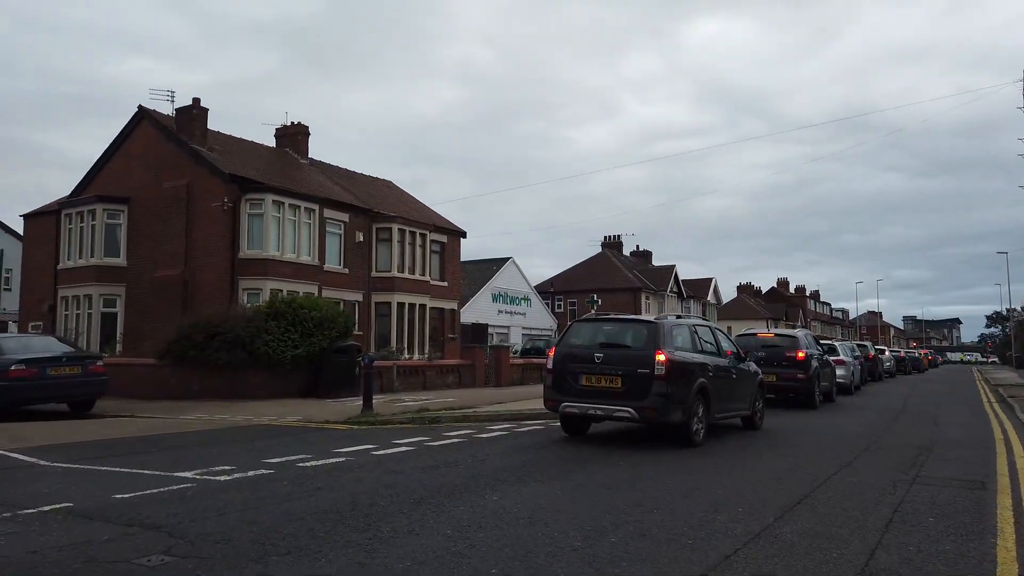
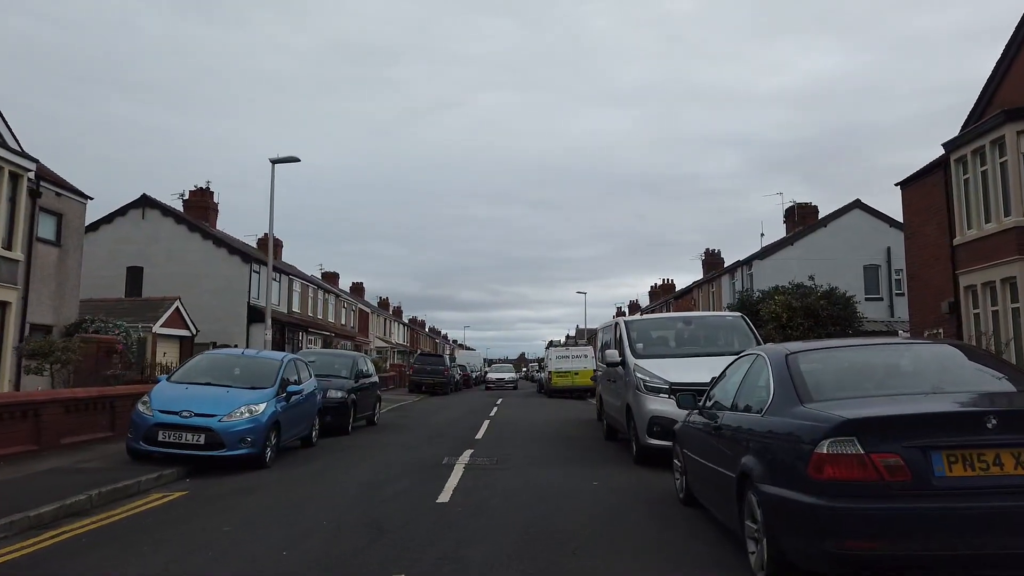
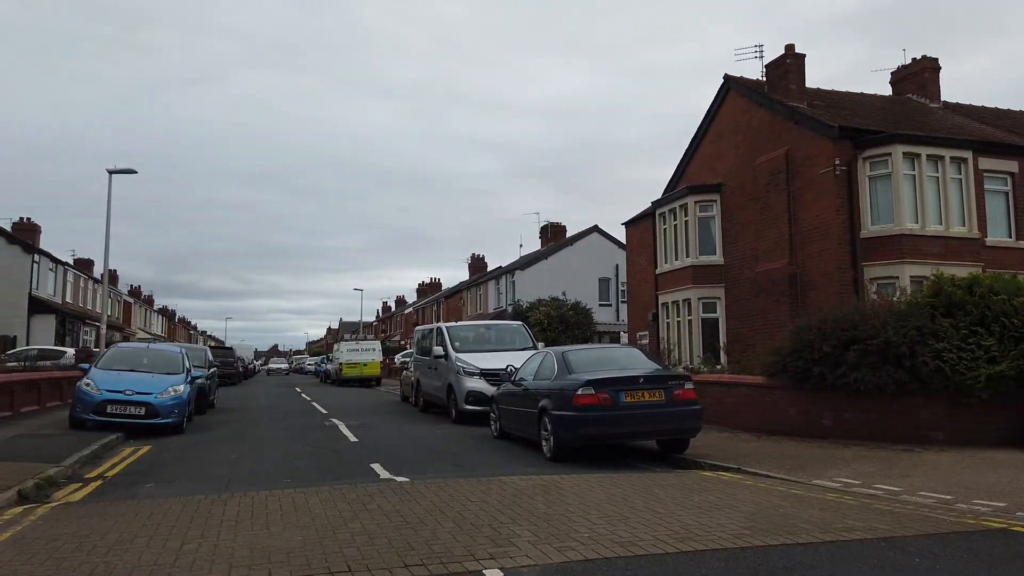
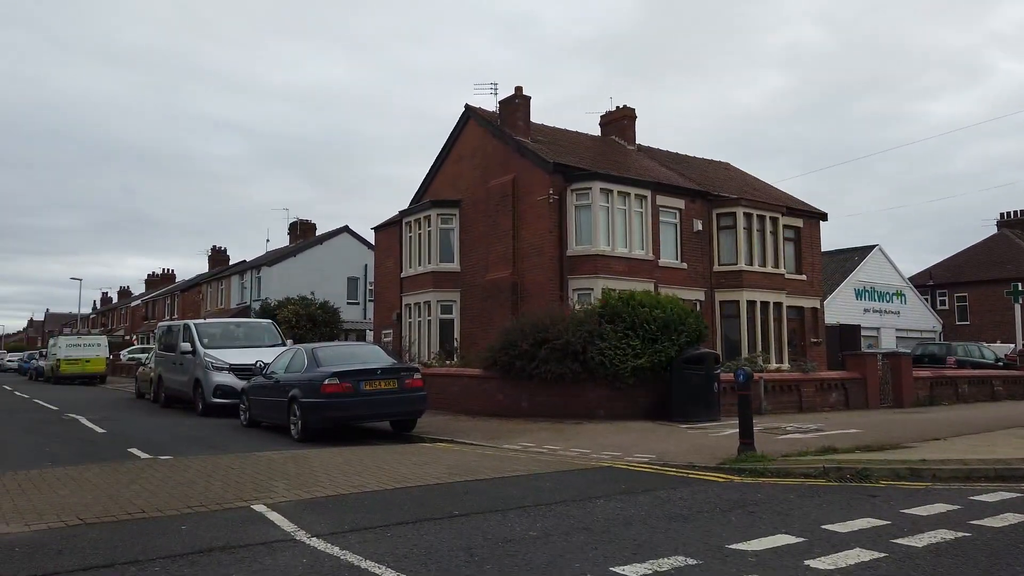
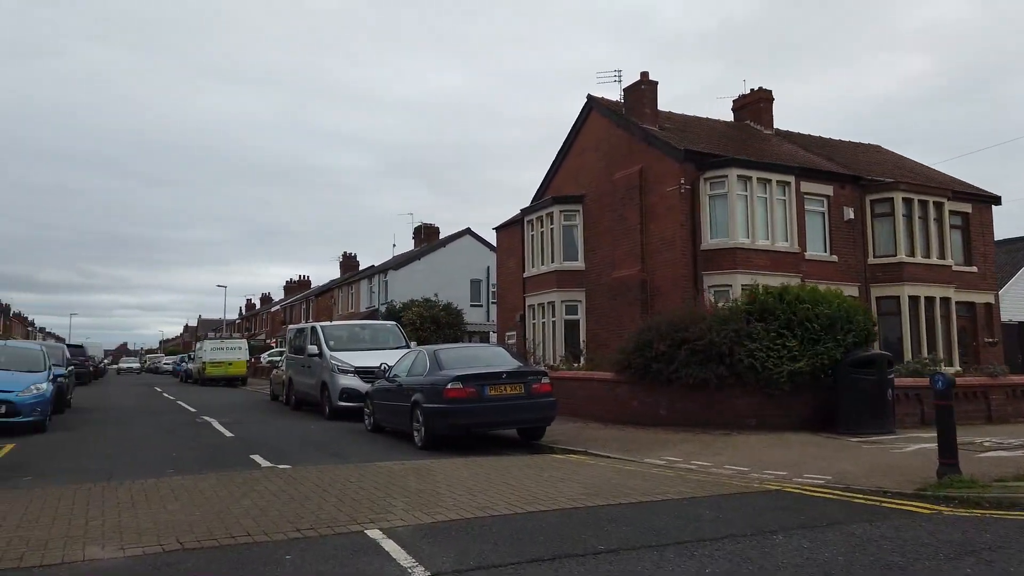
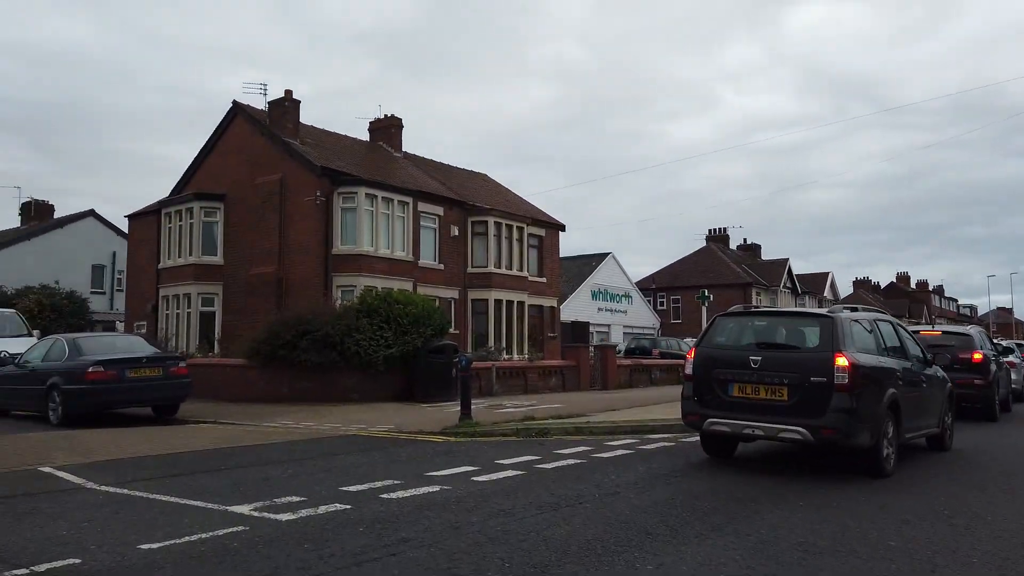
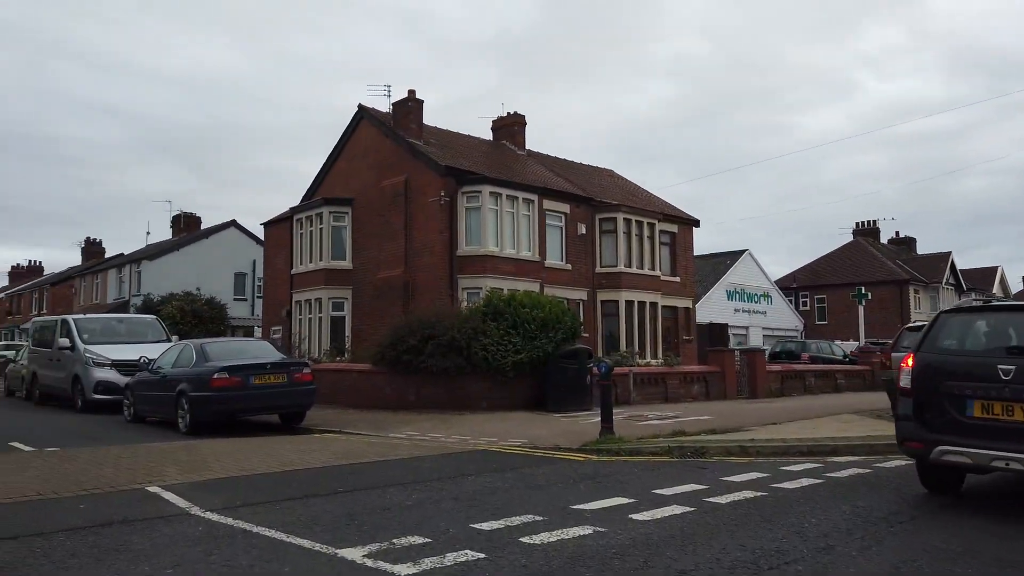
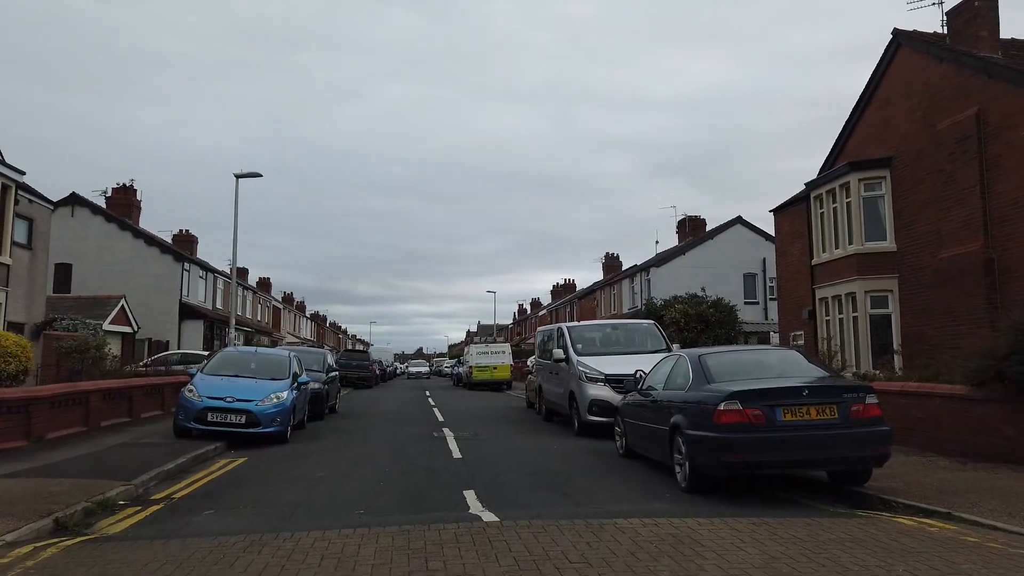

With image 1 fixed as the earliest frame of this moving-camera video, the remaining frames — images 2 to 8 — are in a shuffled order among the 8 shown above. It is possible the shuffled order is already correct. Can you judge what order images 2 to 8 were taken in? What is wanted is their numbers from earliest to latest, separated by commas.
6, 7, 4, 5, 3, 8, 2
